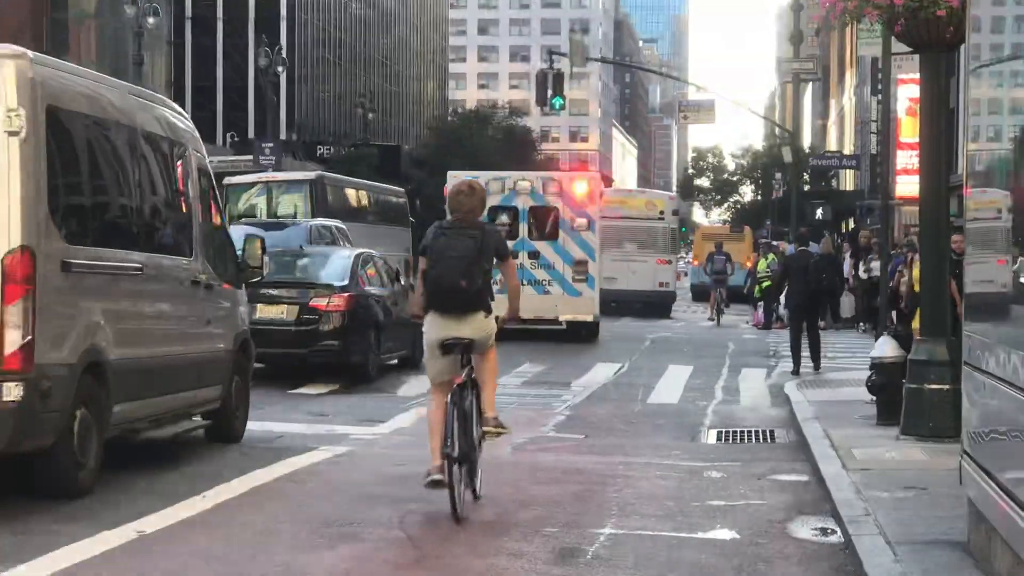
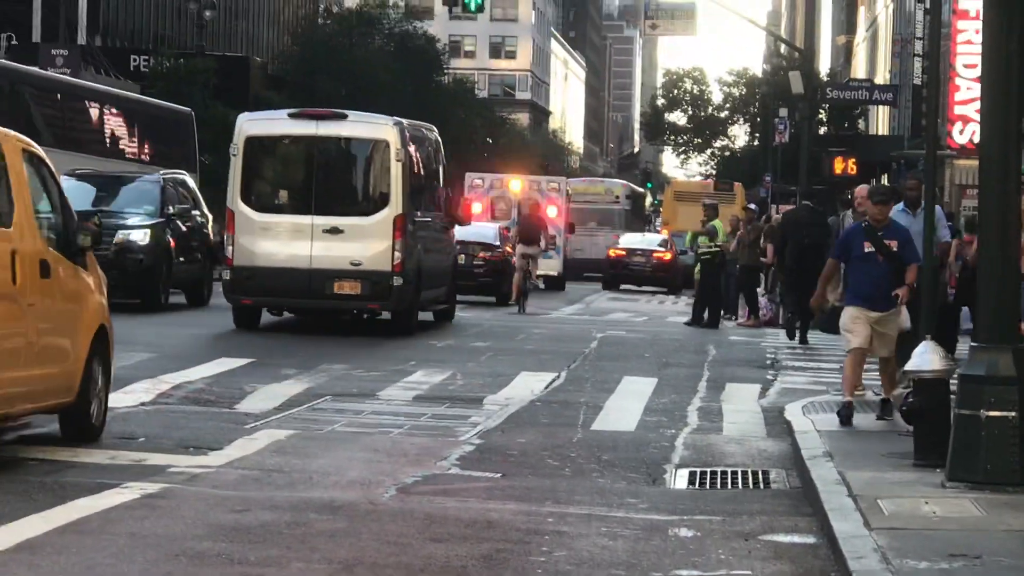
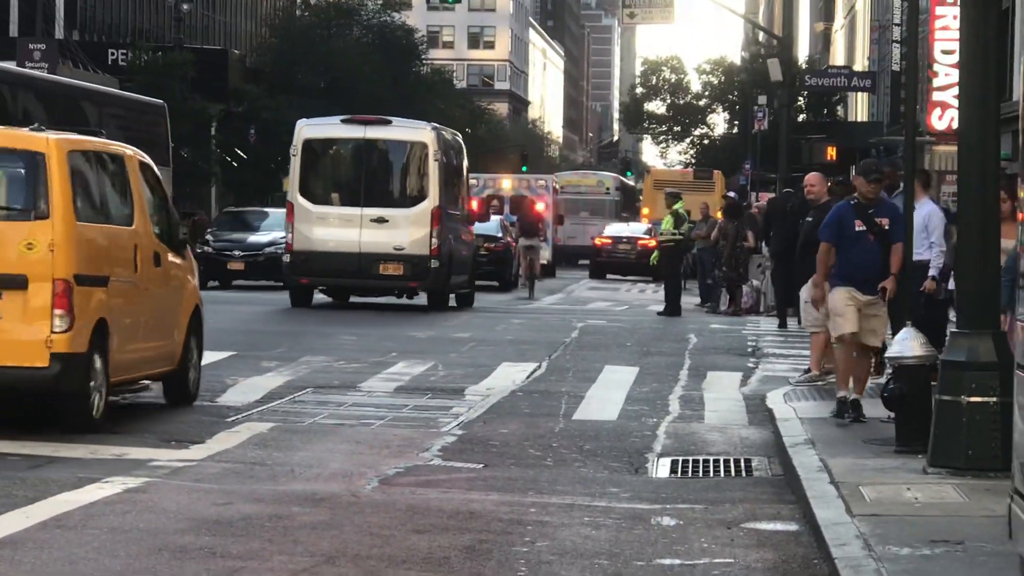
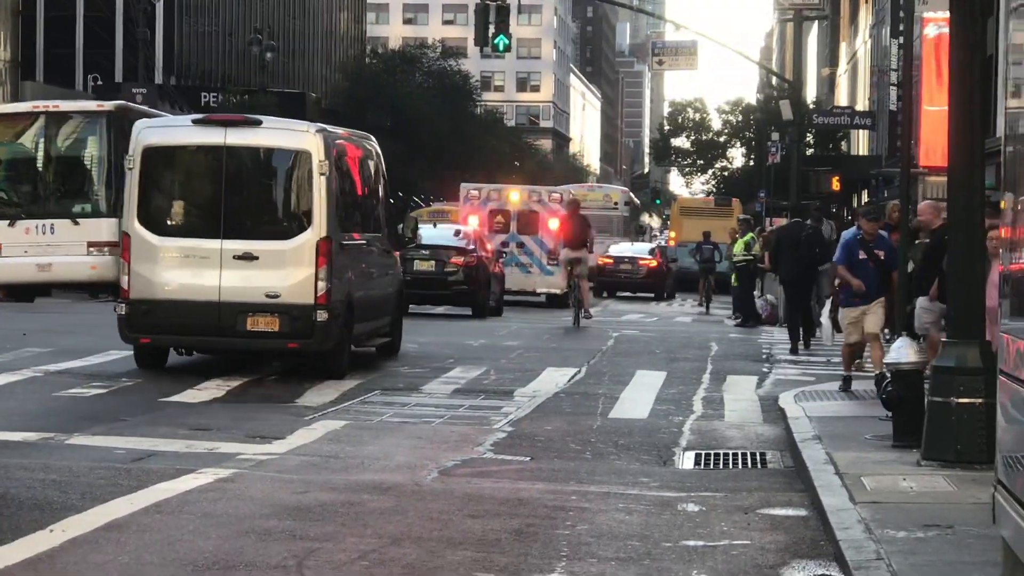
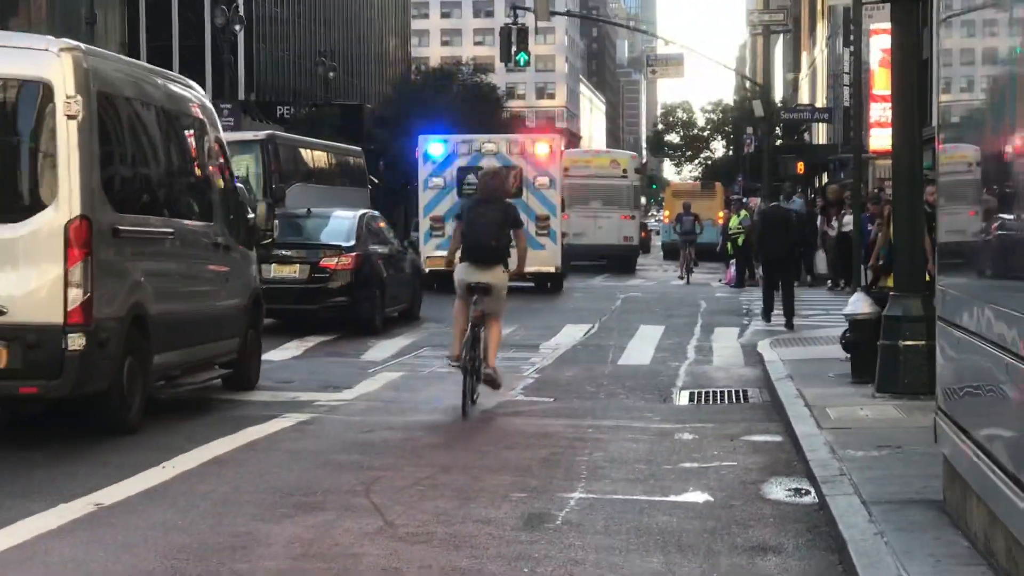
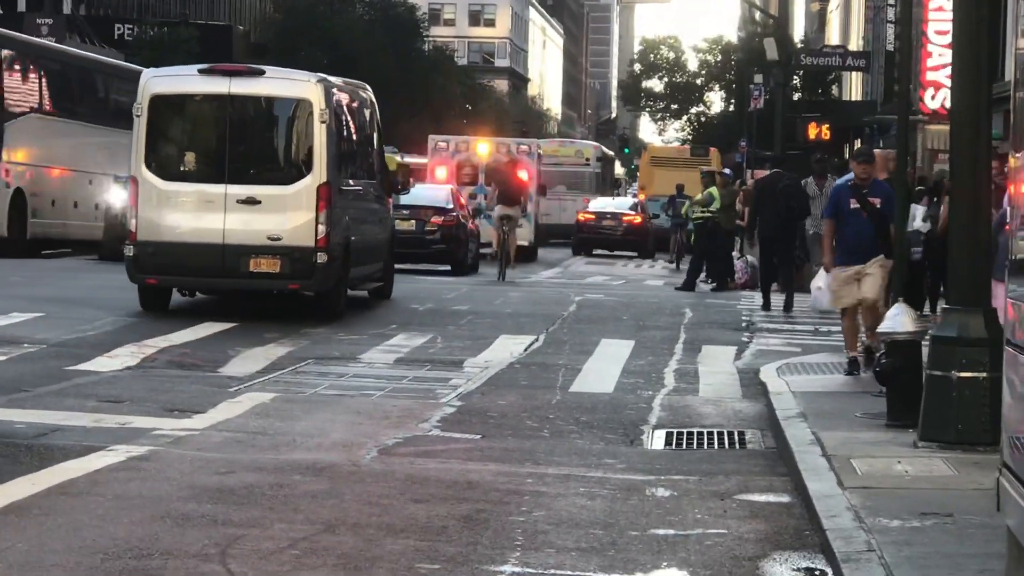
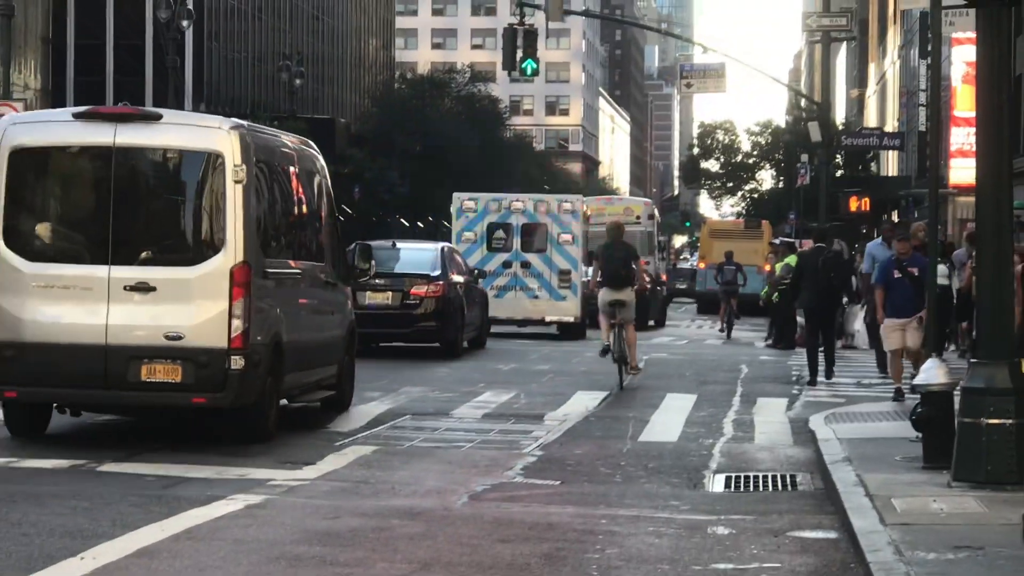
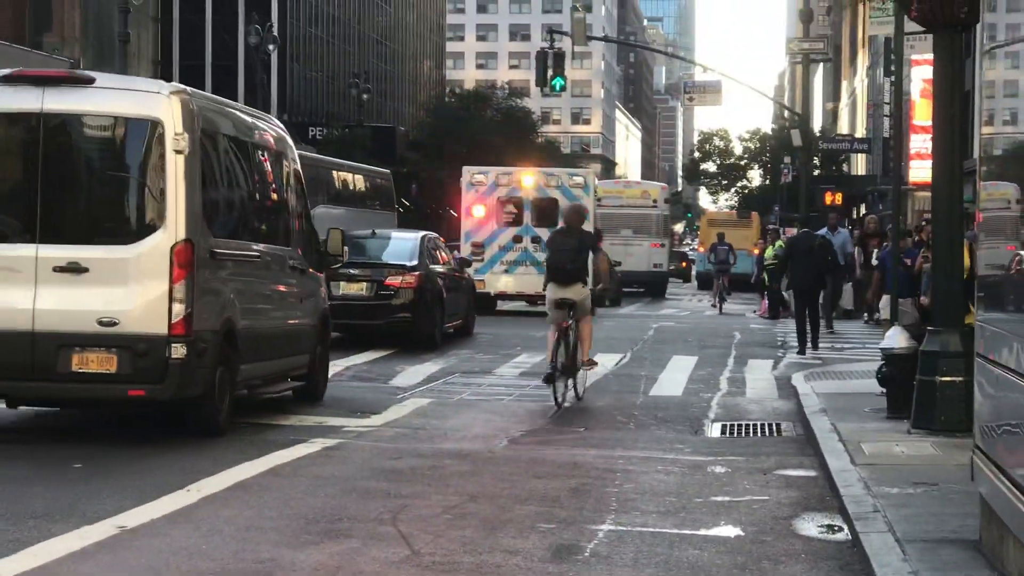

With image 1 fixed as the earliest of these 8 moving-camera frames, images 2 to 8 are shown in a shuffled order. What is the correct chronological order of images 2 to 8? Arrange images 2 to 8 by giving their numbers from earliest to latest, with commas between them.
5, 8, 7, 4, 6, 2, 3
